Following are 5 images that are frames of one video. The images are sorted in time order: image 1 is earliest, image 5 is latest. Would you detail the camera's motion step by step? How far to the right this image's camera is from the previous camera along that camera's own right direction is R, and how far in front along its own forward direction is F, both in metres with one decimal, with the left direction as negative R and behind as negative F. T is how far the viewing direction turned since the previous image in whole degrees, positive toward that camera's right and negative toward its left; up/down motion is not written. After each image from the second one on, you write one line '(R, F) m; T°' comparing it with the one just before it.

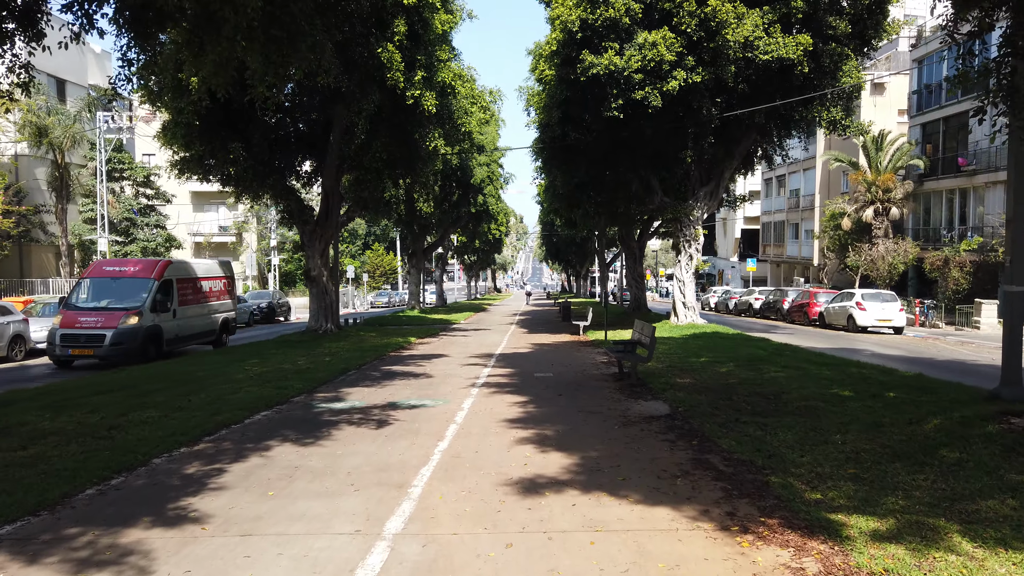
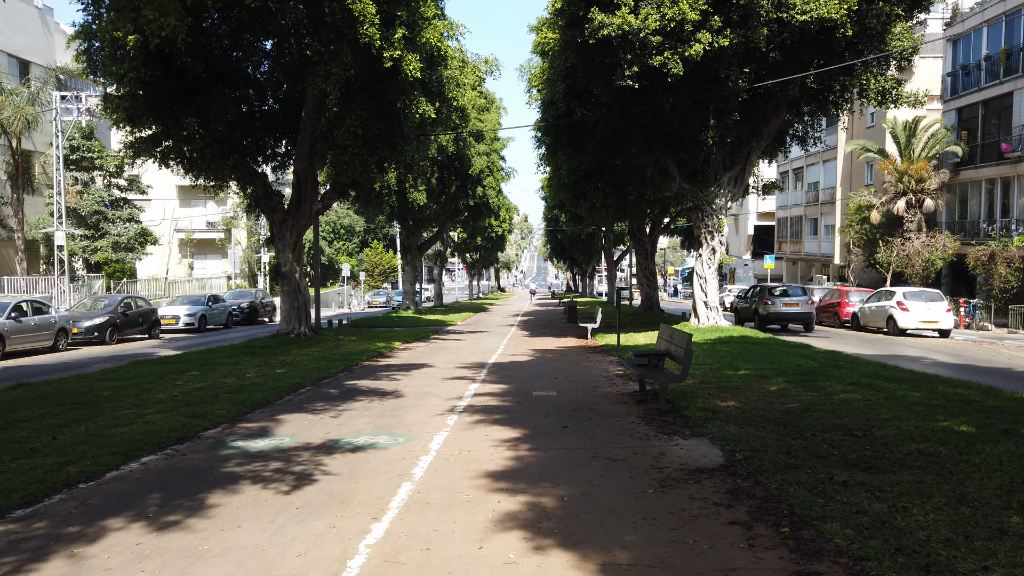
(+0.2, +2.8) m; 0°
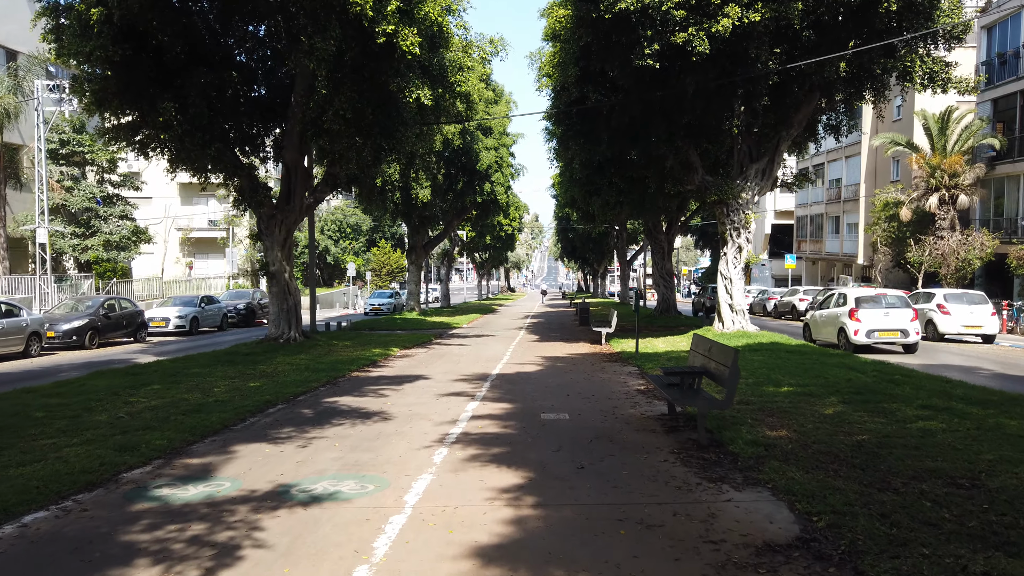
(+0.1, +1.6) m; -1°
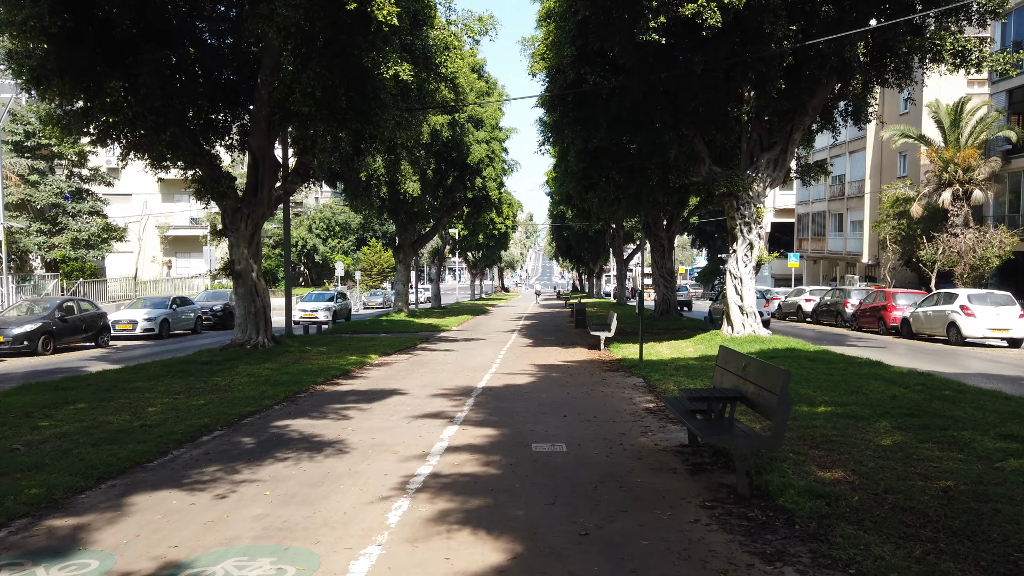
(+0.1, +1.6) m; 0°
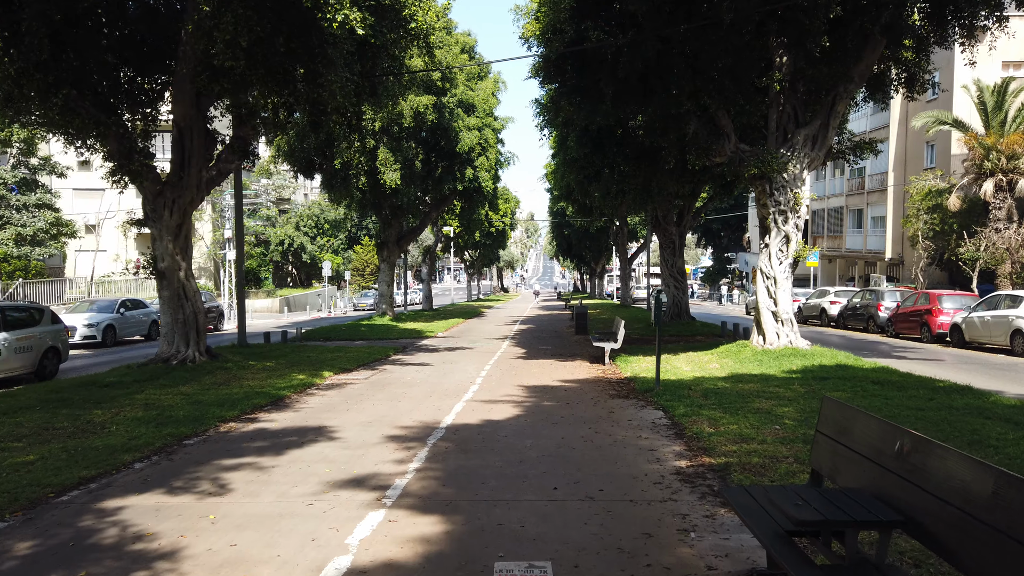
(+0.3, +3.0) m; 0°
